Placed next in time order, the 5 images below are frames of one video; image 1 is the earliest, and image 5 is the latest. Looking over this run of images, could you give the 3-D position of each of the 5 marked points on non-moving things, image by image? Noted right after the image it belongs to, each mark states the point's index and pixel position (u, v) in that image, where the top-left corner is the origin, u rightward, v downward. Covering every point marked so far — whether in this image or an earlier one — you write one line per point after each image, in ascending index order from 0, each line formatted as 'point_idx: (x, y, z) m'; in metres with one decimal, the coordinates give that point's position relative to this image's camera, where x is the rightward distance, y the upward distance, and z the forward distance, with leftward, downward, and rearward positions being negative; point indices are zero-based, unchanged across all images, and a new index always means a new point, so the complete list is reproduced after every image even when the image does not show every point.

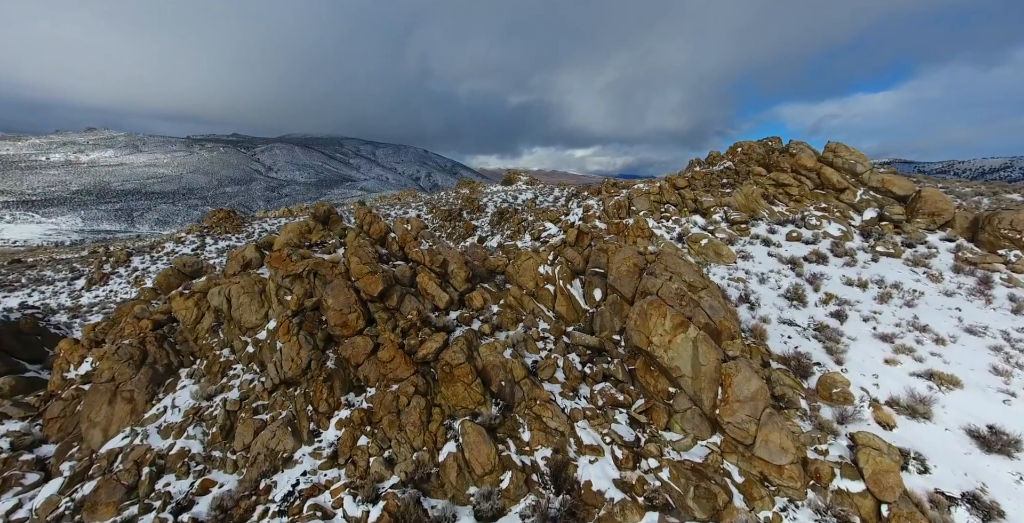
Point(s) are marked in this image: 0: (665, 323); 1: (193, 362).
0: (+4.4, -1.8, +11.4) m
1: (-9.8, -3.1, +12.0) m
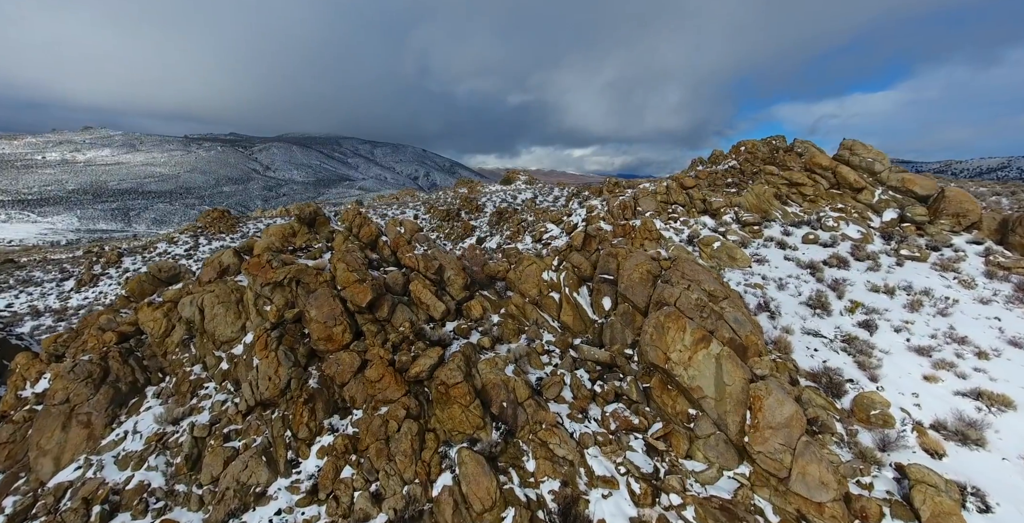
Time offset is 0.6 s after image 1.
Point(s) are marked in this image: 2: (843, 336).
0: (+4.5, -2.0, +10.3) m
1: (-9.7, -3.3, +10.8) m
2: (+11.1, -2.5, +13.2) m
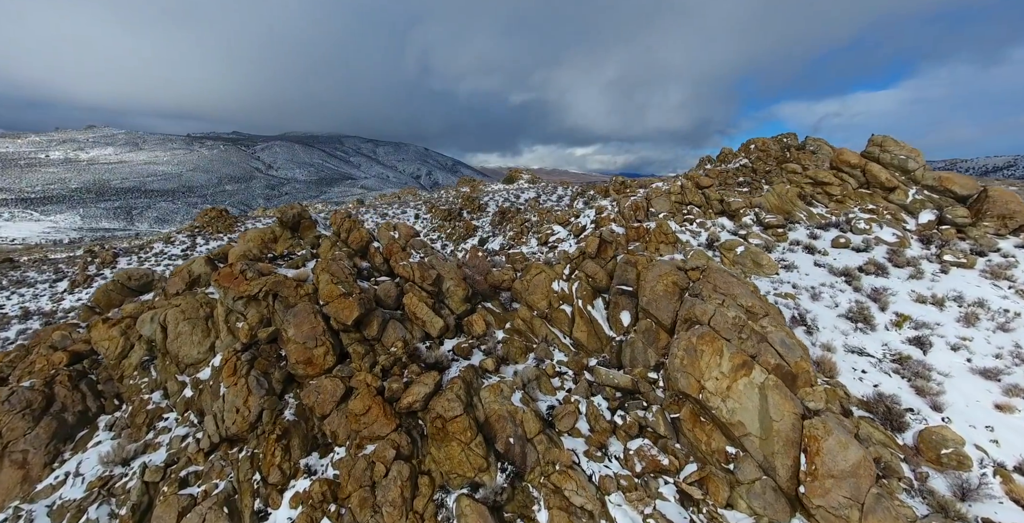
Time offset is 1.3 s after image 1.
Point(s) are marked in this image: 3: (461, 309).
0: (+4.7, -2.3, +8.8) m
1: (-9.5, -3.5, +9.4) m
2: (+11.3, -2.8, +11.7) m
3: (-1.6, -1.4, +12.1) m
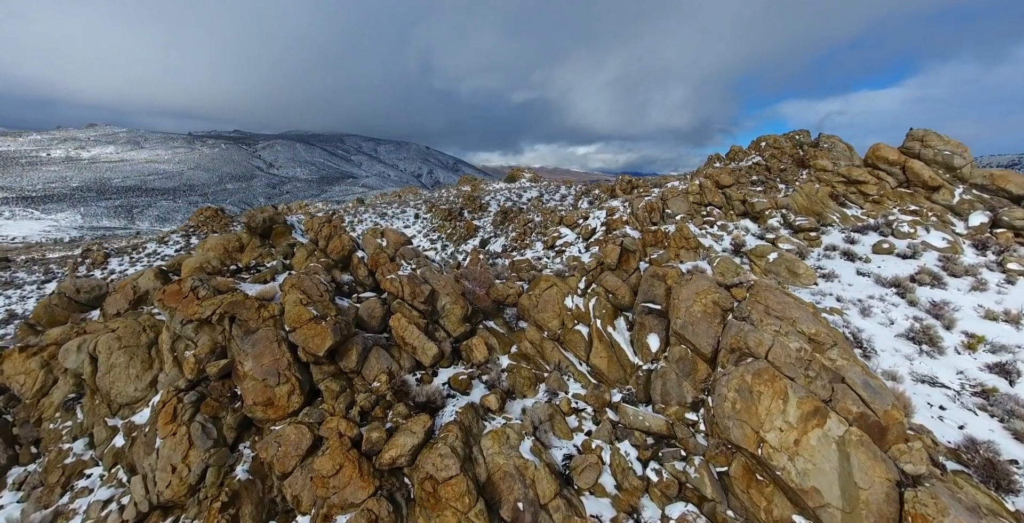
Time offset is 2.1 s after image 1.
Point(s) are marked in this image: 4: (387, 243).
0: (+4.9, -2.6, +6.9) m
1: (-9.3, -3.9, +7.6) m
2: (+11.5, -3.1, +9.8) m
3: (-1.4, -1.8, +10.2) m
4: (-3.7, +0.6, +11.8) m
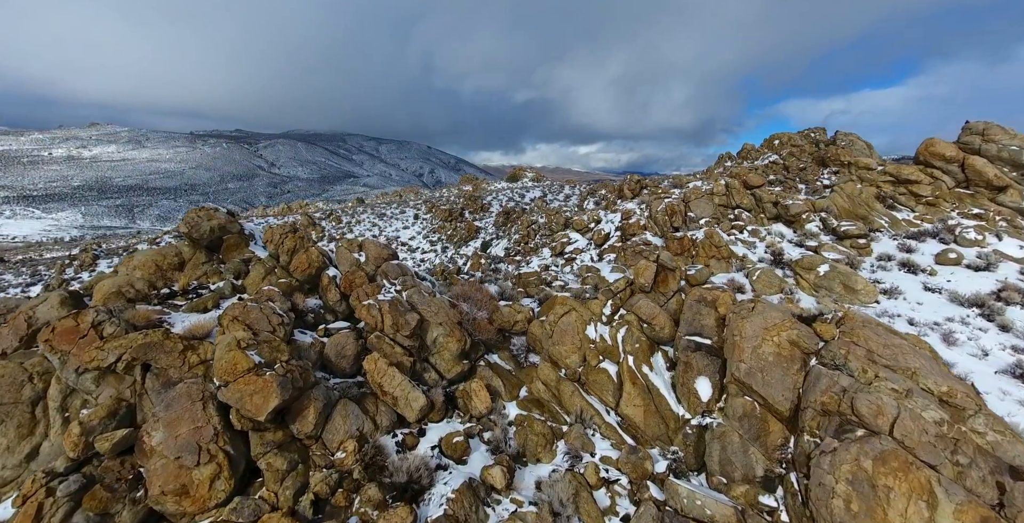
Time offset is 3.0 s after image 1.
0: (+5.0, -3.1, +4.7) m
1: (-9.2, -4.3, +5.4) m
2: (+11.7, -3.6, +7.6) m
3: (-1.2, -2.2, +8.0) m
4: (-3.5, +0.2, +9.6) m
